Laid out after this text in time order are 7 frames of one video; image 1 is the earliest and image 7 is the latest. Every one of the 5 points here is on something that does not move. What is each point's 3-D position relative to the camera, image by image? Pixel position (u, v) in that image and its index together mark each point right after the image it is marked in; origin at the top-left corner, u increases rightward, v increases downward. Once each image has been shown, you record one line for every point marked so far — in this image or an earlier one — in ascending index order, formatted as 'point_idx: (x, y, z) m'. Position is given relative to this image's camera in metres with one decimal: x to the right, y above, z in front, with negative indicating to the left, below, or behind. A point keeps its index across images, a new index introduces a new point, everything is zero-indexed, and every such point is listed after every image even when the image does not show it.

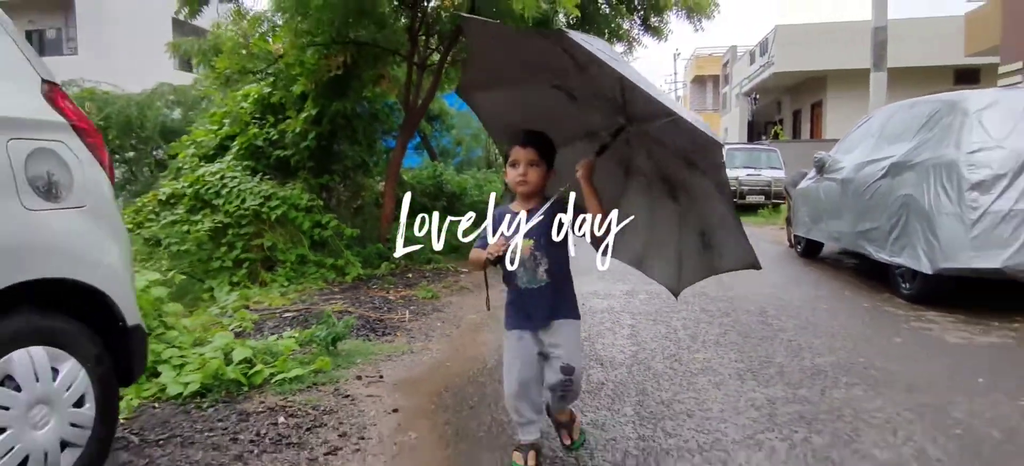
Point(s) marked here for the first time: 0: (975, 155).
0: (+4.3, +0.7, +6.0) m
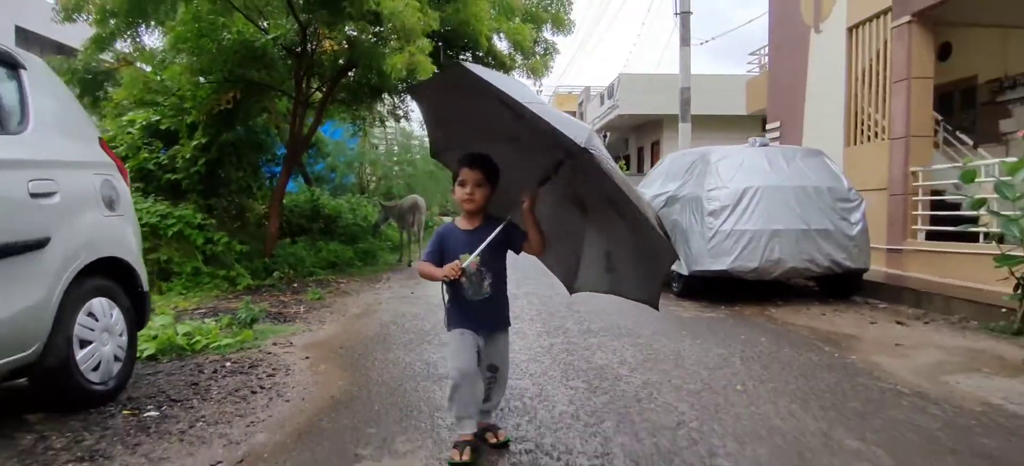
0: (+2.7, +0.5, +8.7) m
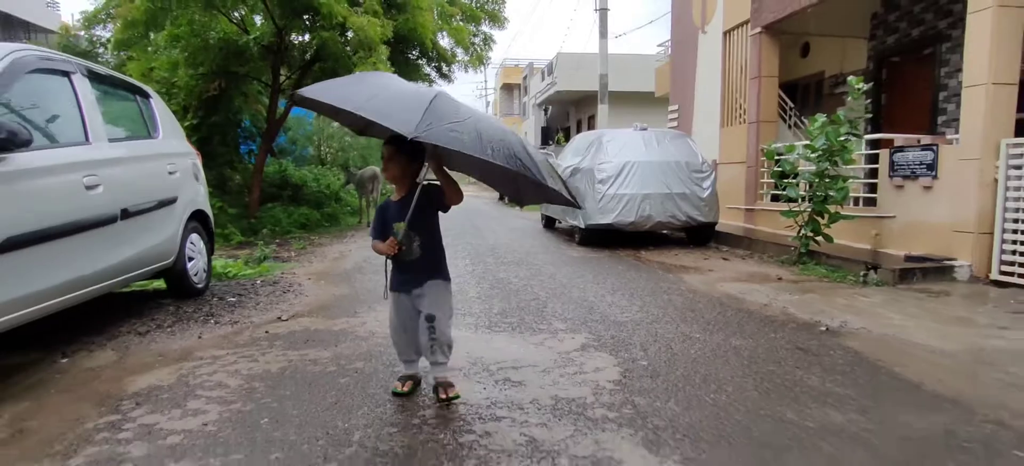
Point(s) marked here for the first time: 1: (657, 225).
0: (+1.6, +1.2, +11.6) m
1: (+2.6, +0.1, +11.5) m
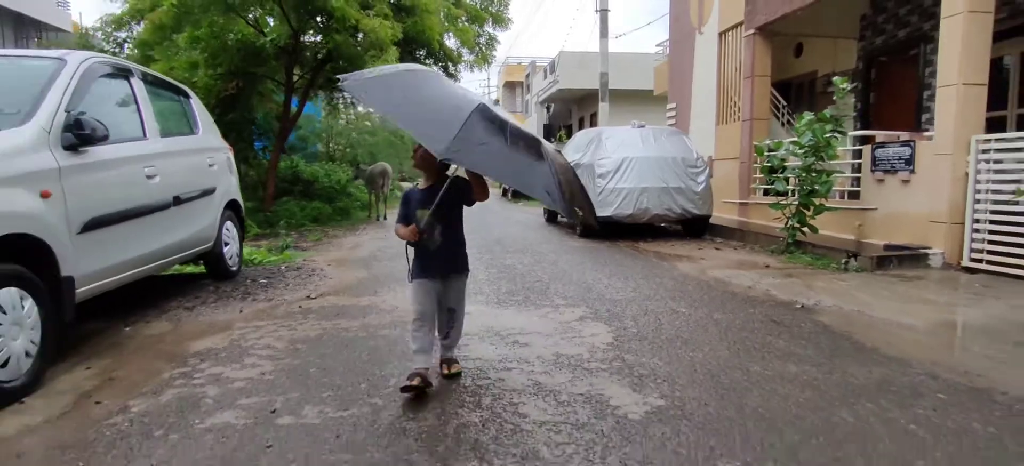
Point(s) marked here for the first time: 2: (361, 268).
0: (+1.7, +1.4, +12.3) m
1: (+2.7, +0.3, +12.1) m
2: (-2.0, -0.5, +8.4) m
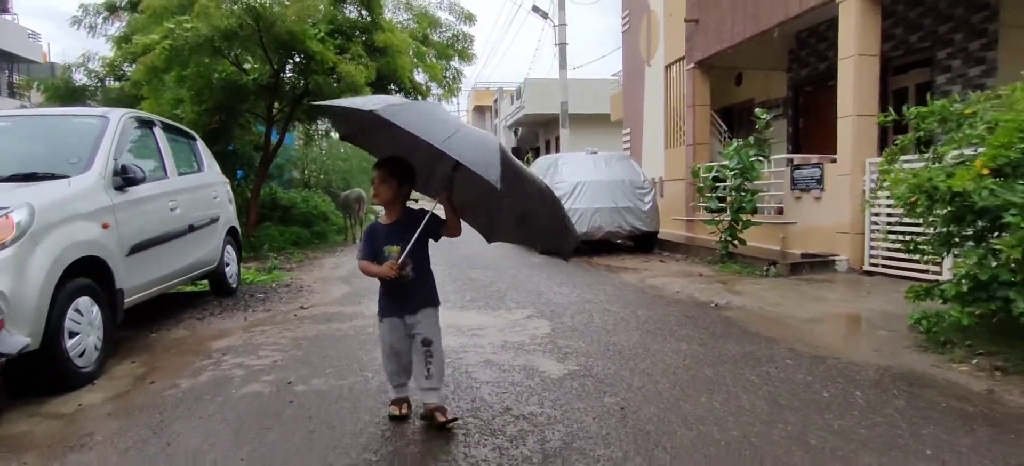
0: (+1.0, +1.0, +13.6) m
1: (+2.0, 0.0, +13.5) m
2: (-2.5, -0.8, +9.5) m
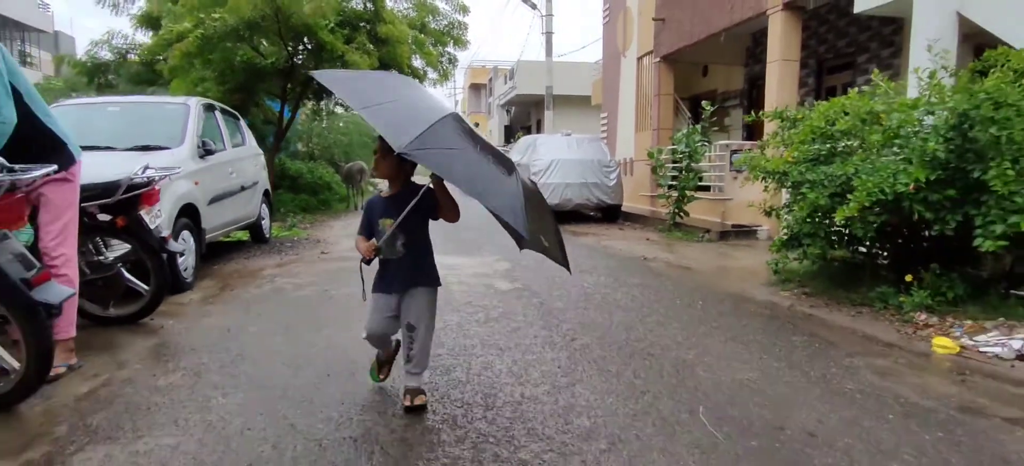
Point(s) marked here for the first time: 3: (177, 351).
0: (+0.6, +1.7, +15.7) m
1: (+1.6, +0.6, +15.6) m
2: (-2.9, -0.1, +11.7) m
3: (-2.4, -0.8, +4.6) m
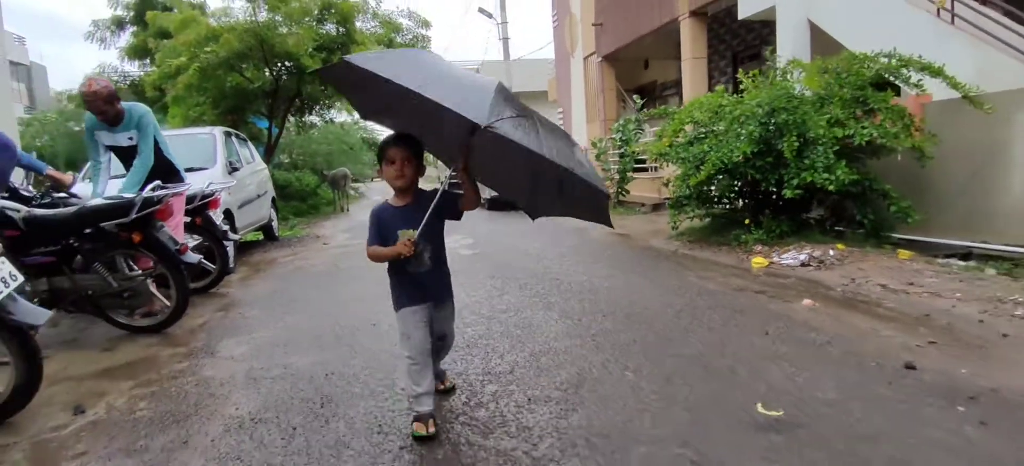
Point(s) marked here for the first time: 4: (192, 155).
0: (-0.4, +2.1, +18.0) m
1: (+0.7, +1.1, +18.0) m
2: (-3.6, 0.0, +13.9) m
3: (-2.8, -0.7, +6.8) m
4: (-4.7, +1.1, +9.5) m
